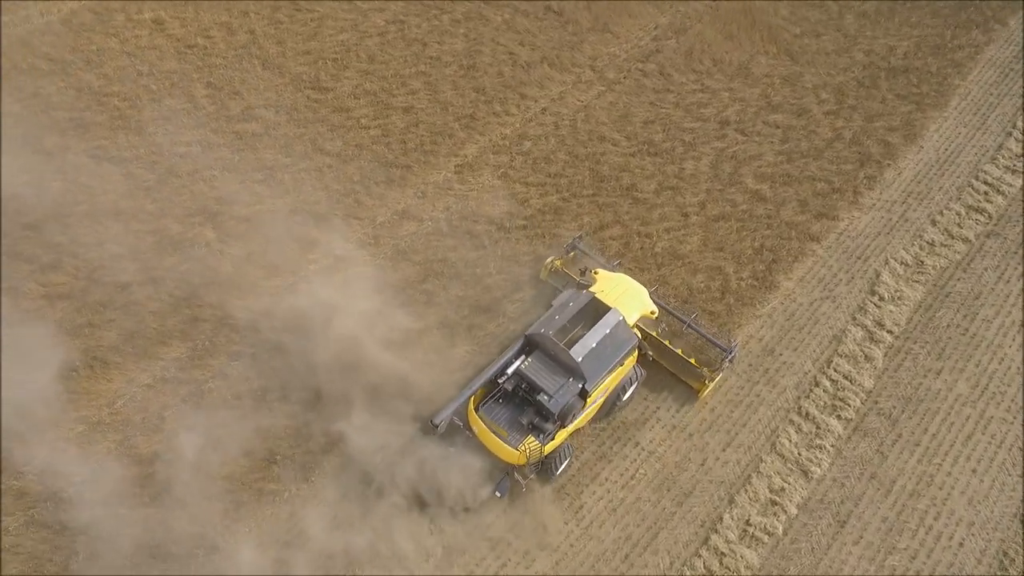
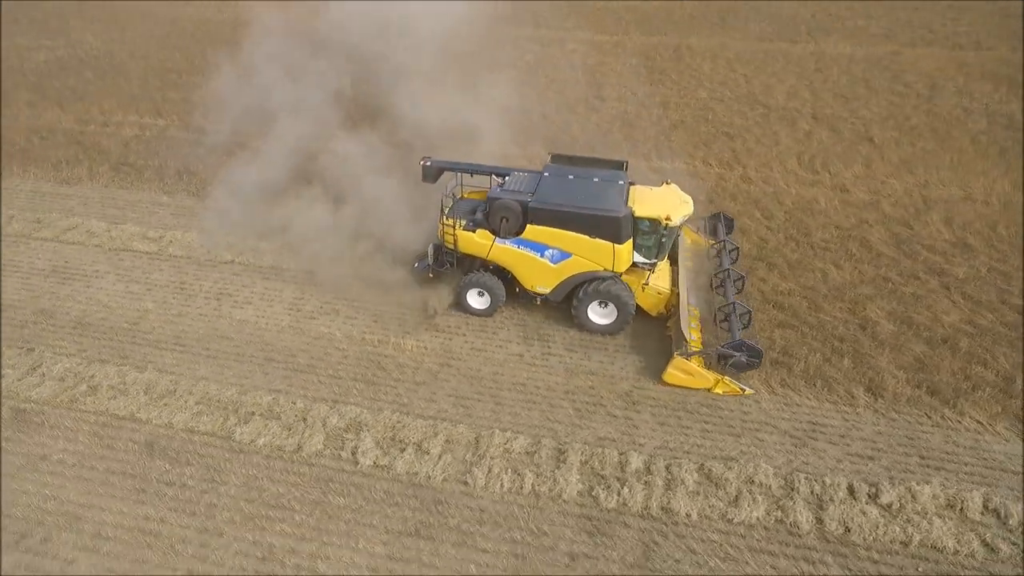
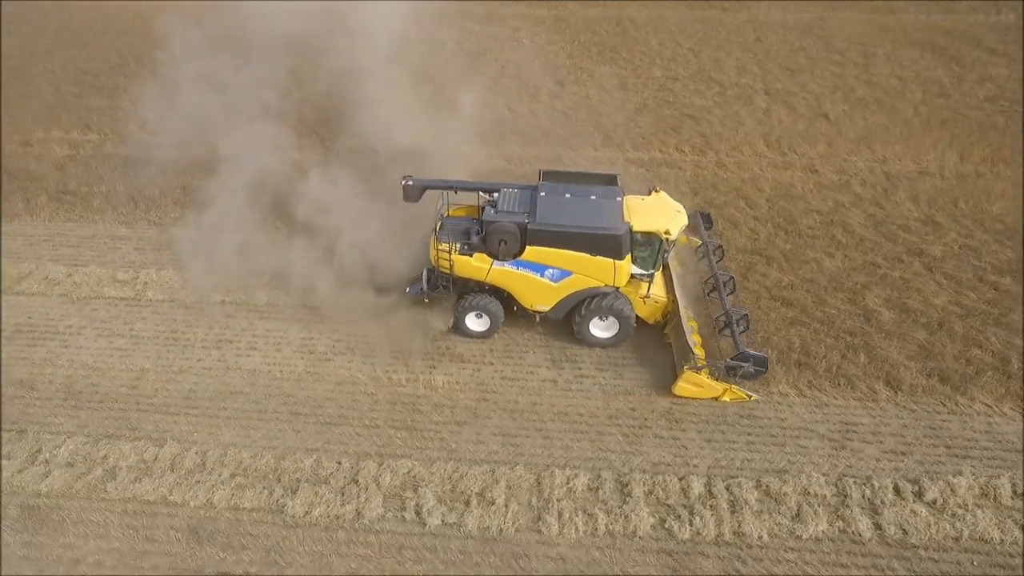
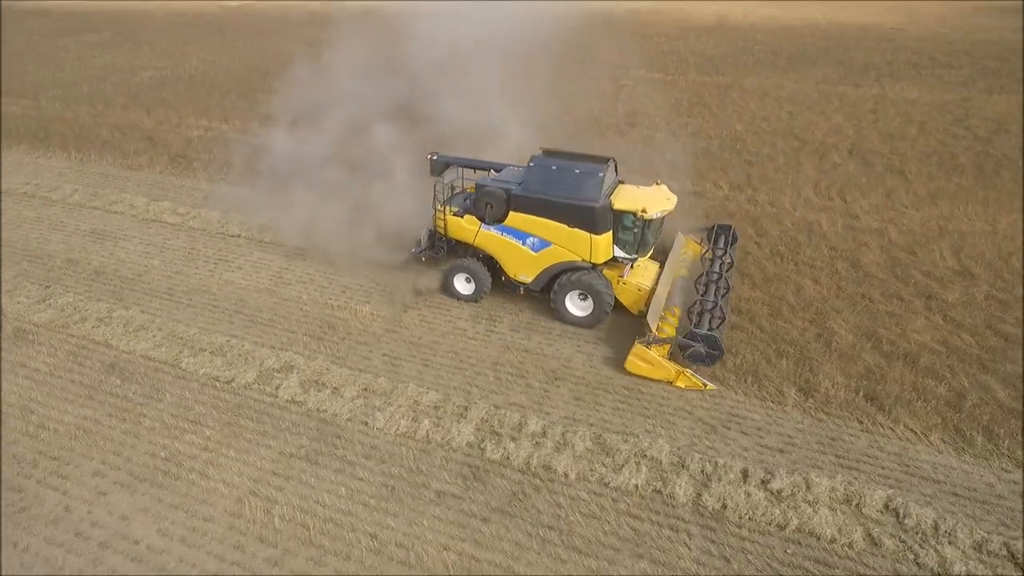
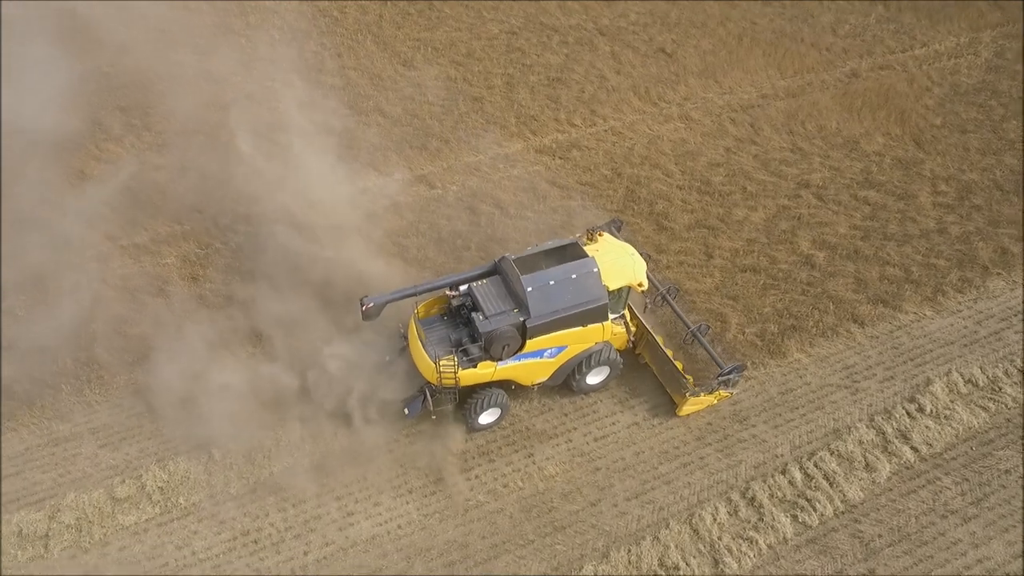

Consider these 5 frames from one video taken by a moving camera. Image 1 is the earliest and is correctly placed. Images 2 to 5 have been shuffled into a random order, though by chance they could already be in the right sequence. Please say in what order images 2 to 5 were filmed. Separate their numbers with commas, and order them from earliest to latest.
5, 3, 2, 4
